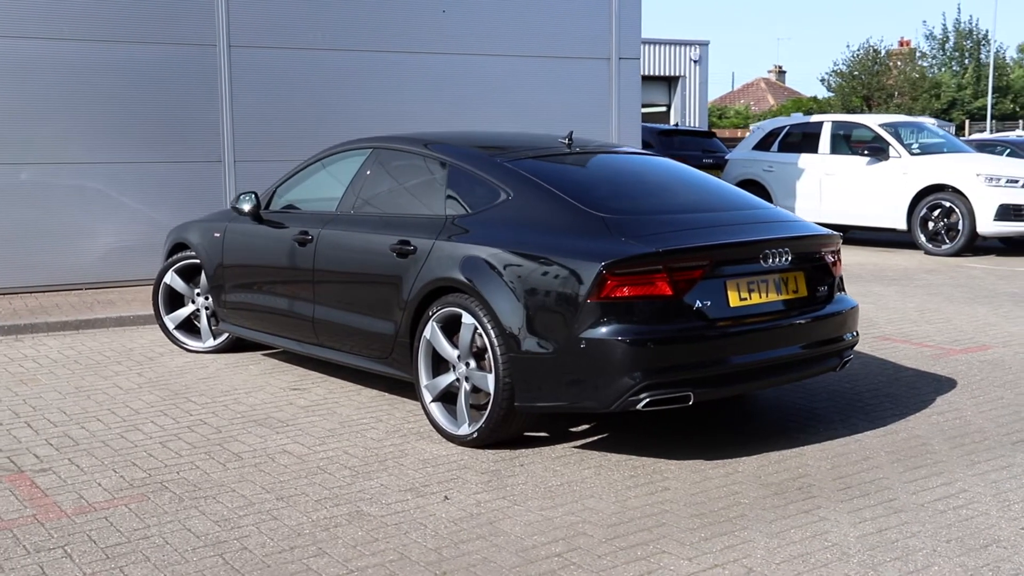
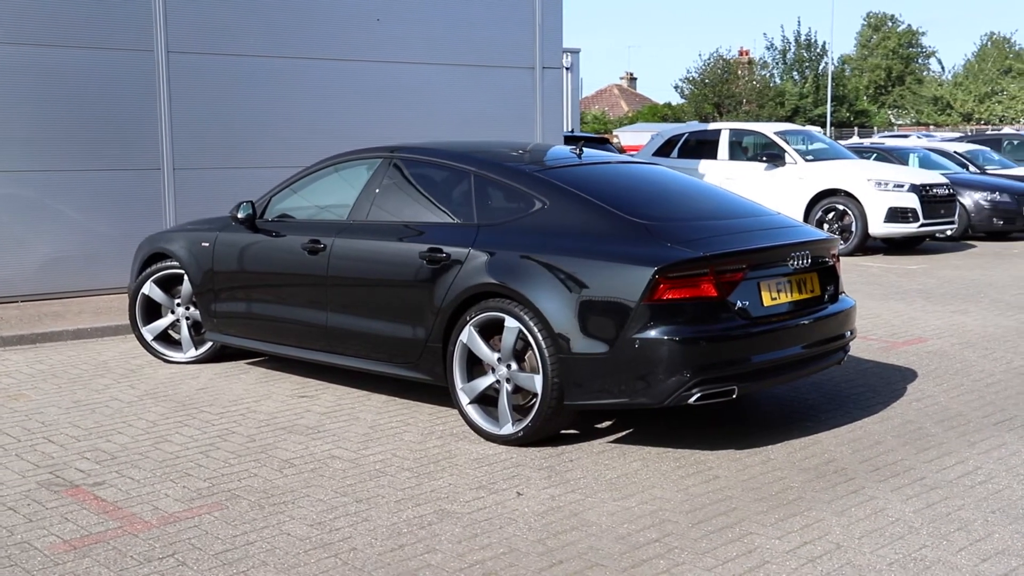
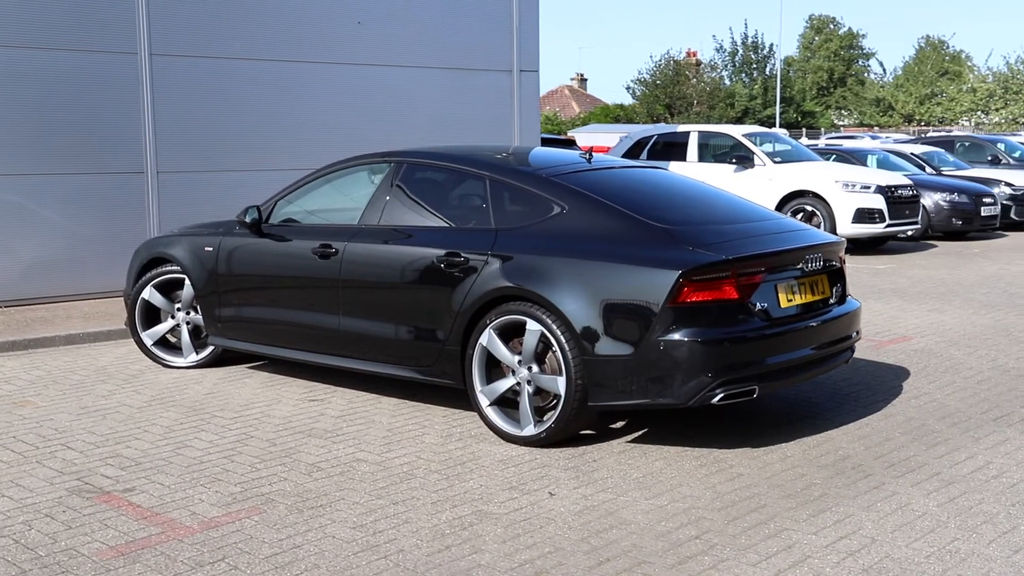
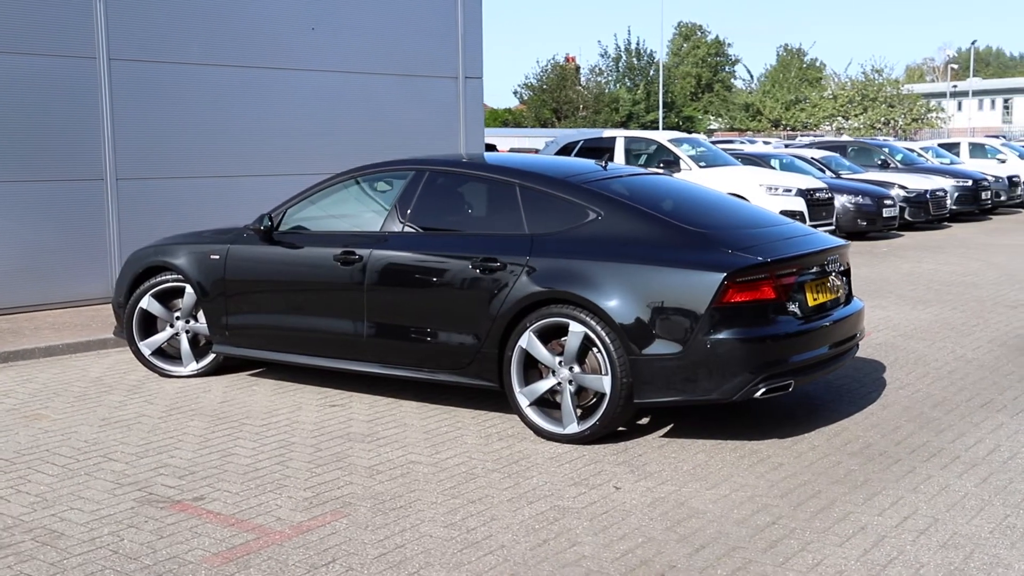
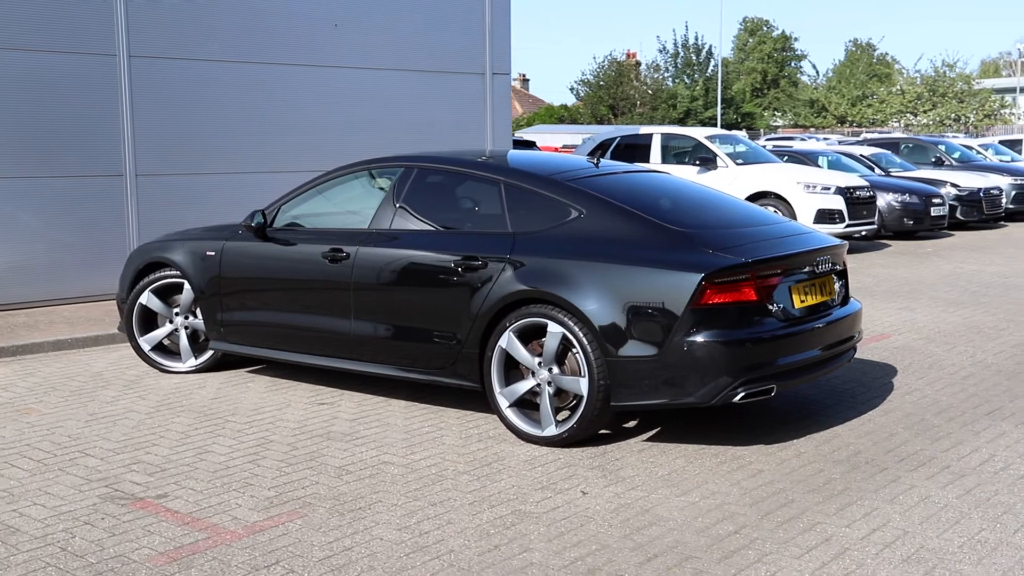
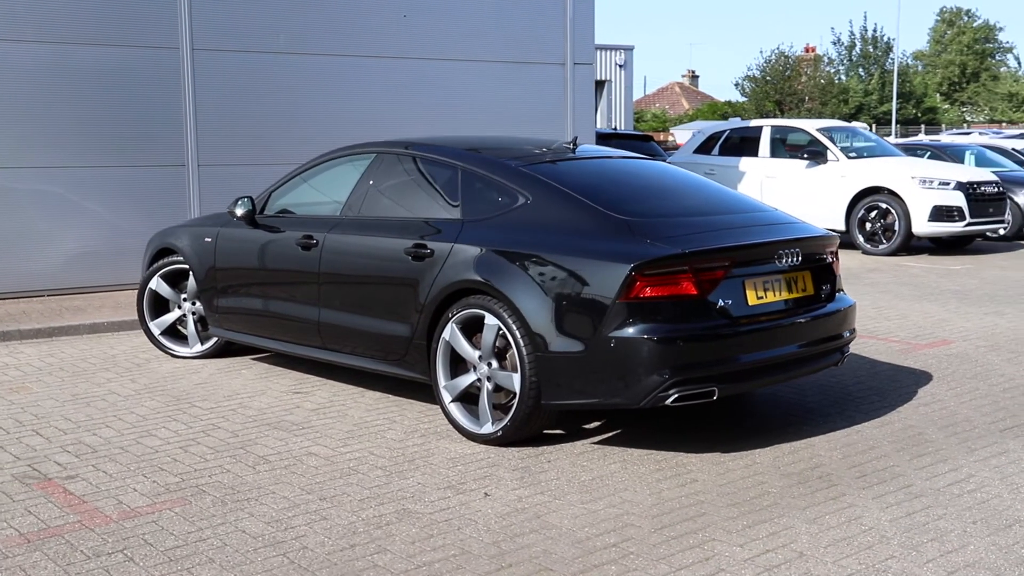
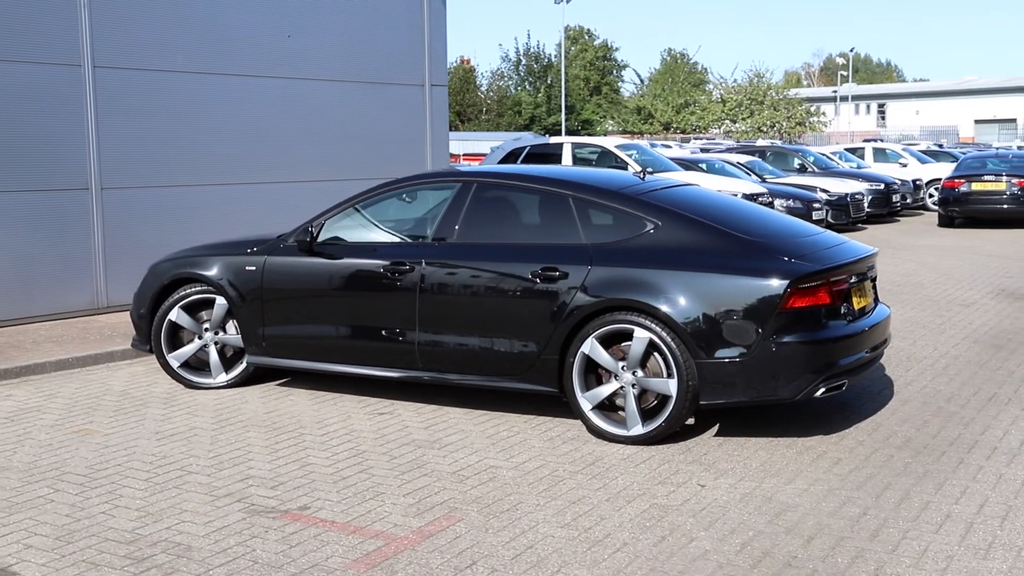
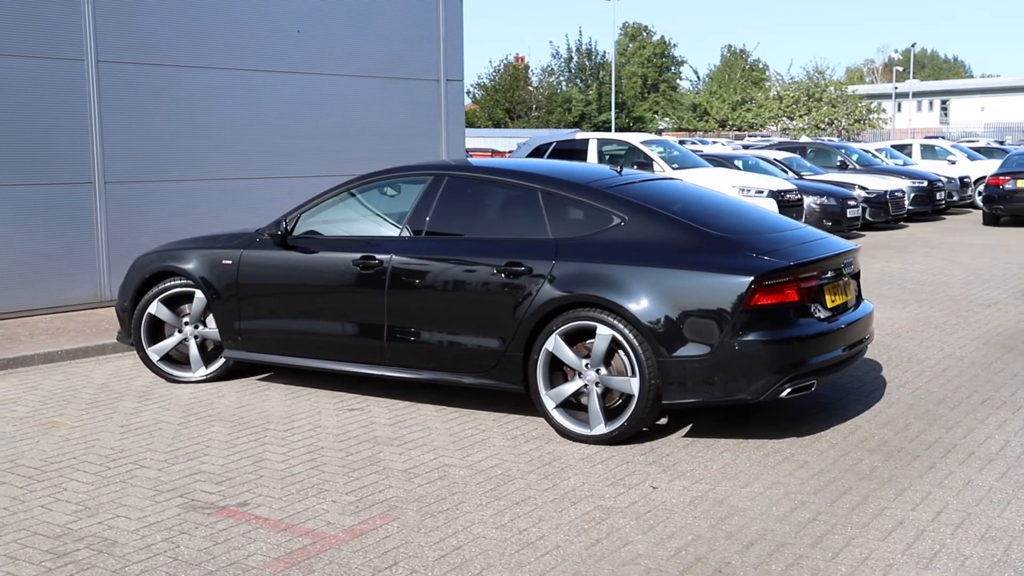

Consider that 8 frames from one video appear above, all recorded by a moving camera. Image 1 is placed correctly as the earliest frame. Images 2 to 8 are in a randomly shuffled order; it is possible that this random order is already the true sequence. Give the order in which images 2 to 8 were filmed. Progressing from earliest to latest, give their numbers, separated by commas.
6, 2, 3, 5, 4, 8, 7
